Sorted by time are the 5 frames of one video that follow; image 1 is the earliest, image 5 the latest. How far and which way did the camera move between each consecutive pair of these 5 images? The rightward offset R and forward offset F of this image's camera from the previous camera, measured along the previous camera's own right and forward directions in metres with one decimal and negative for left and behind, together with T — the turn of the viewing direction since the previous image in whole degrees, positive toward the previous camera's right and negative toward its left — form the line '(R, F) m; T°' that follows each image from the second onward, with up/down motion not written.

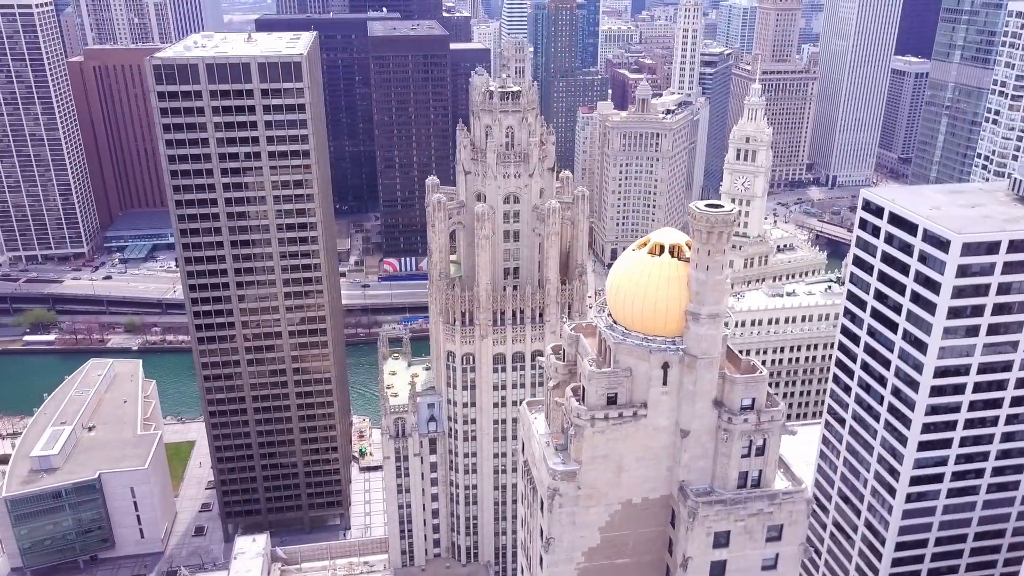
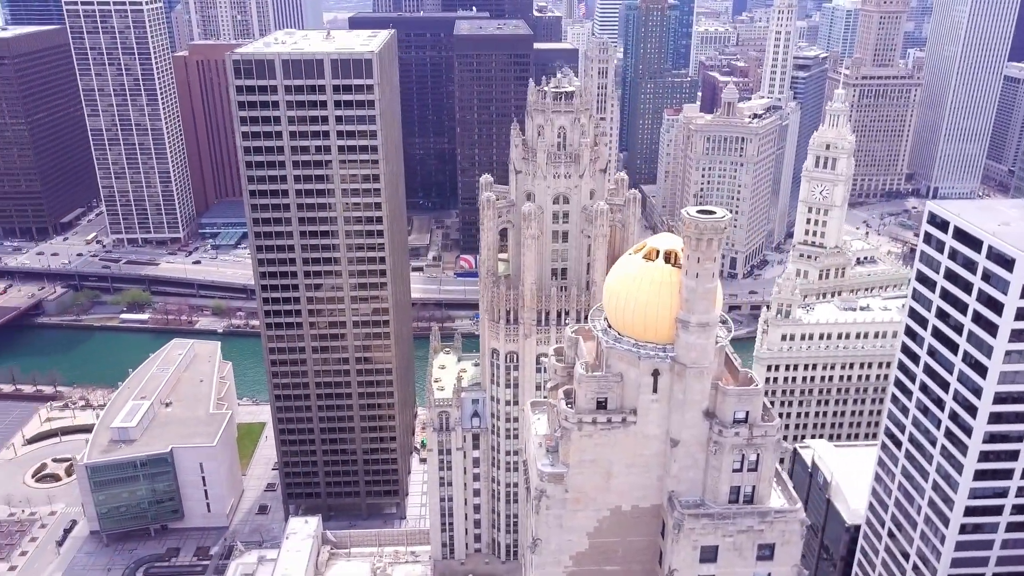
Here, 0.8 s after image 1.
(+5.0, +0.2) m; -6°
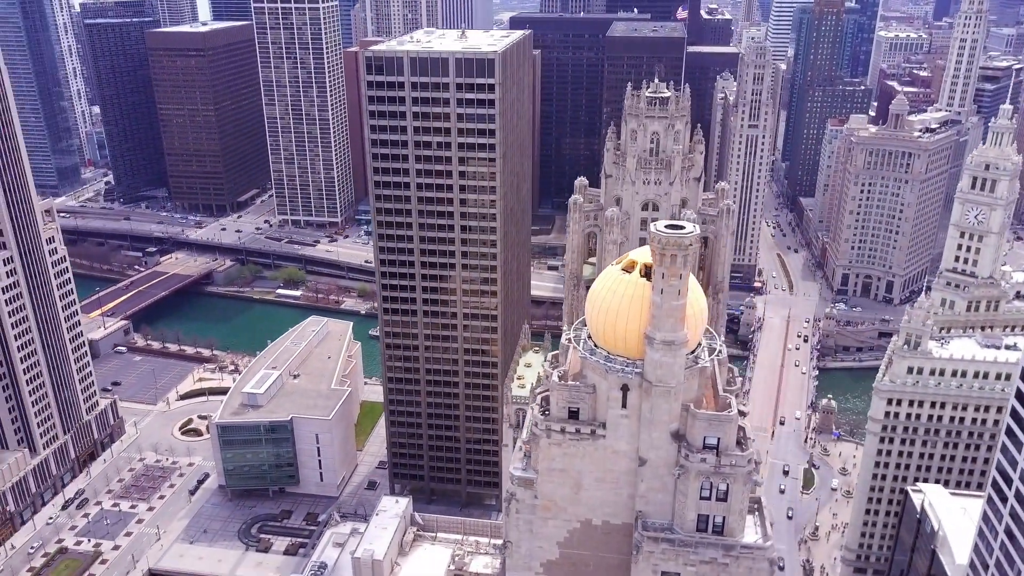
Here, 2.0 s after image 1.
(+9.5, +0.7) m; -11°
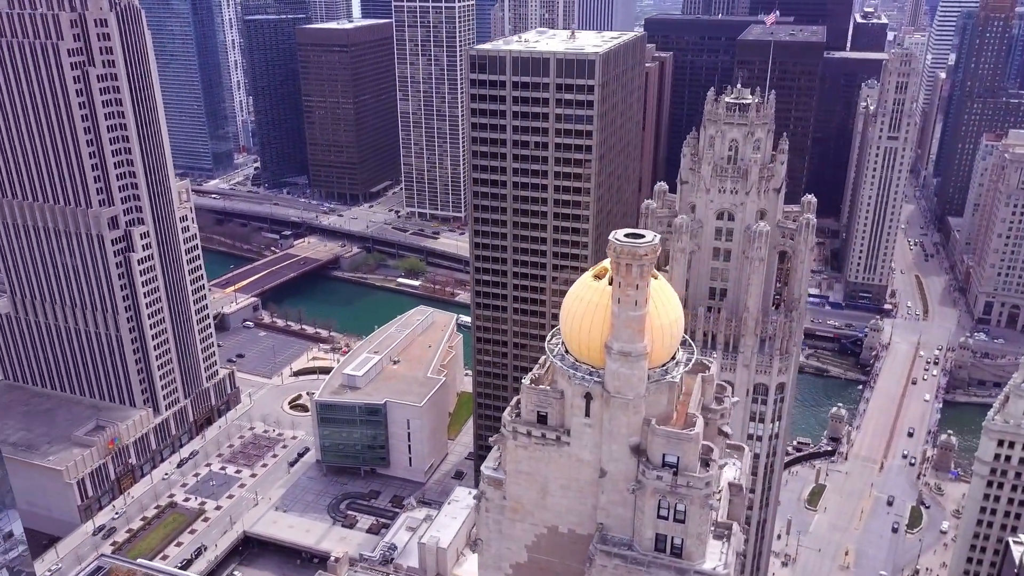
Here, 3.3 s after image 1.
(+8.3, +0.6) m; -10°
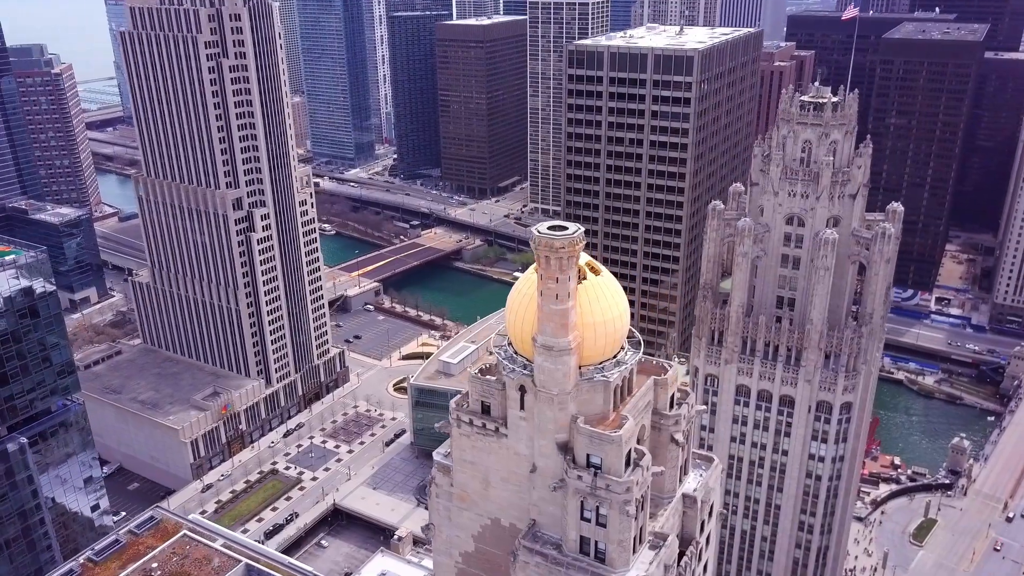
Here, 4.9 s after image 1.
(+9.8, +1.1) m; -10°
